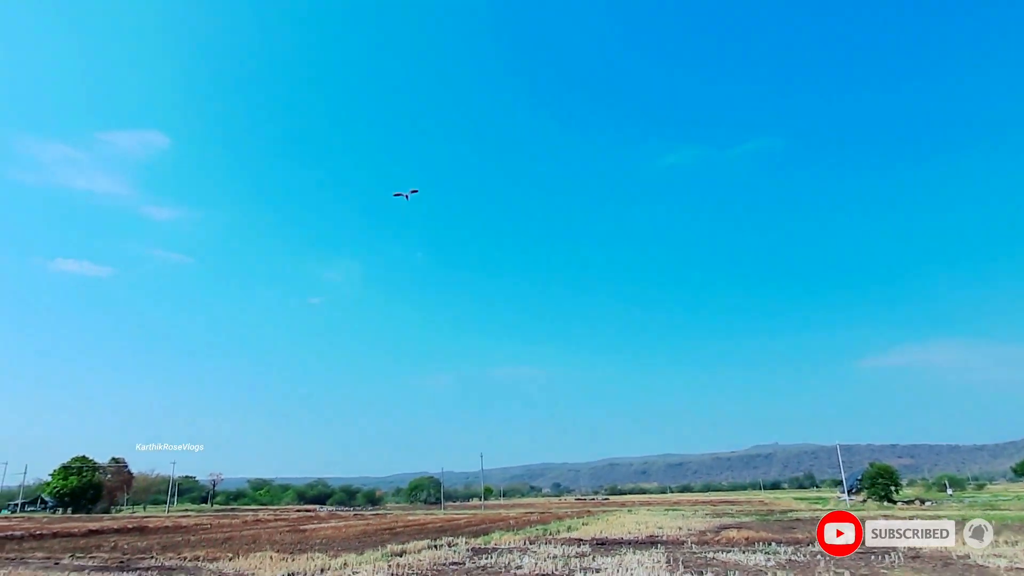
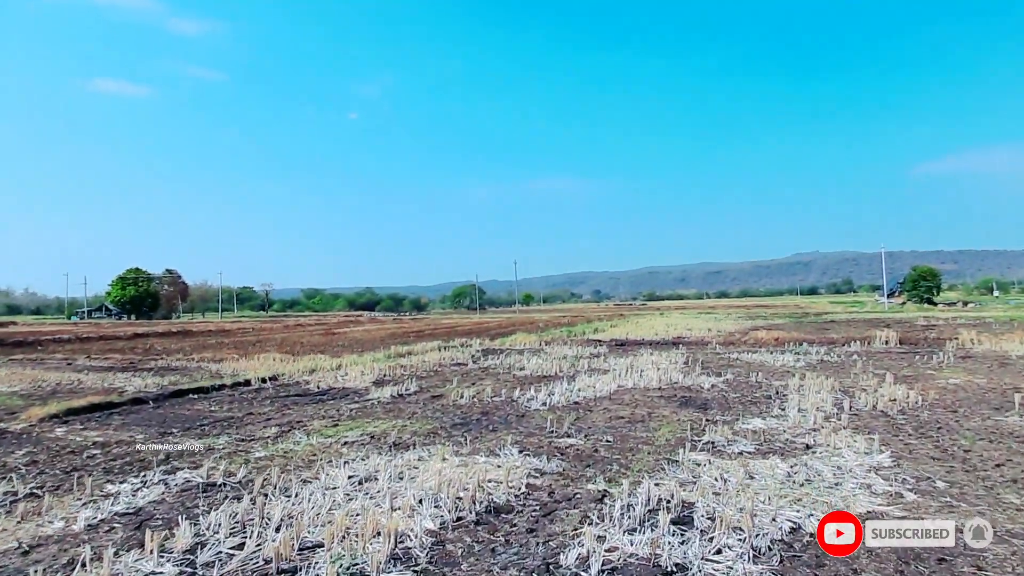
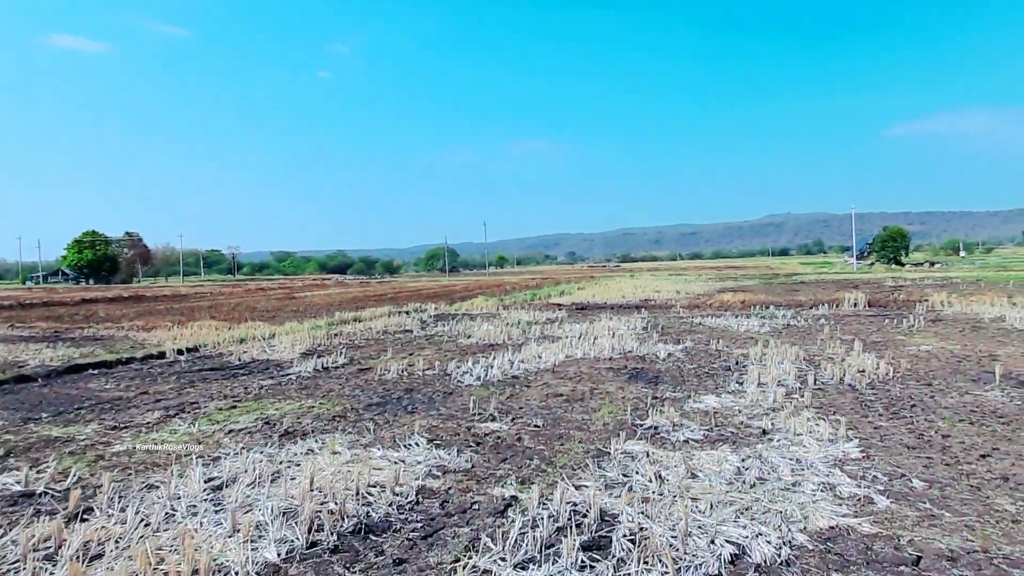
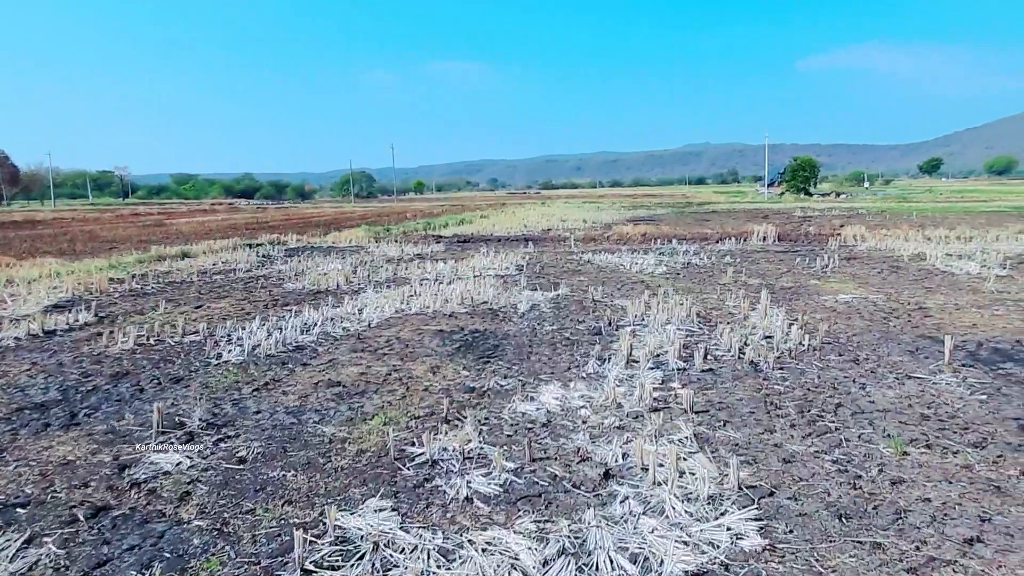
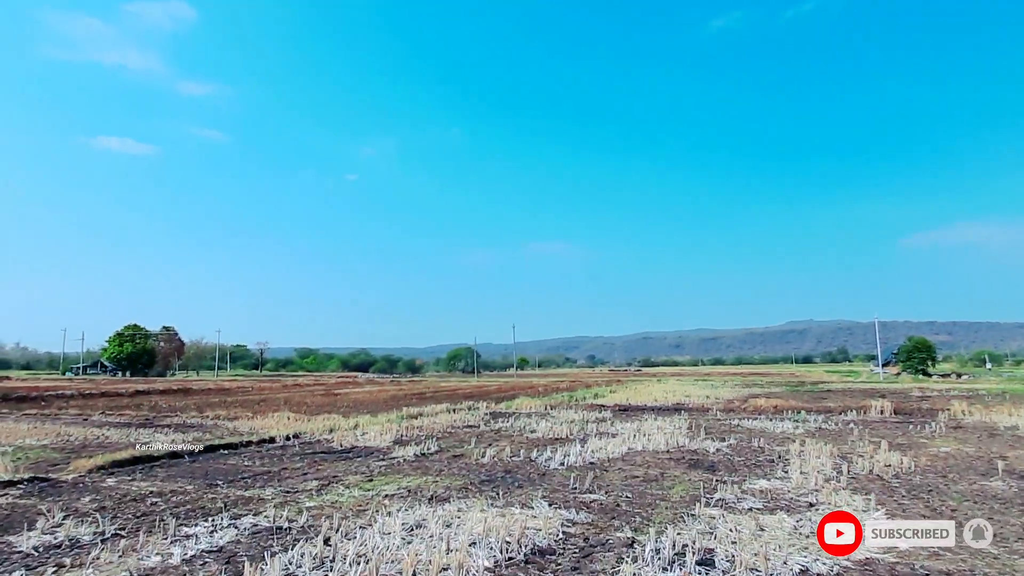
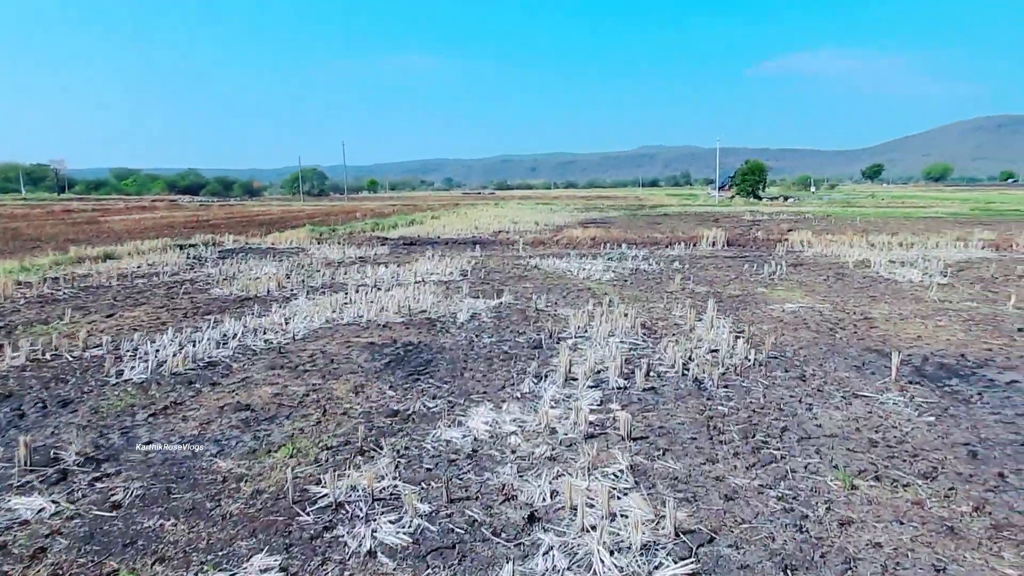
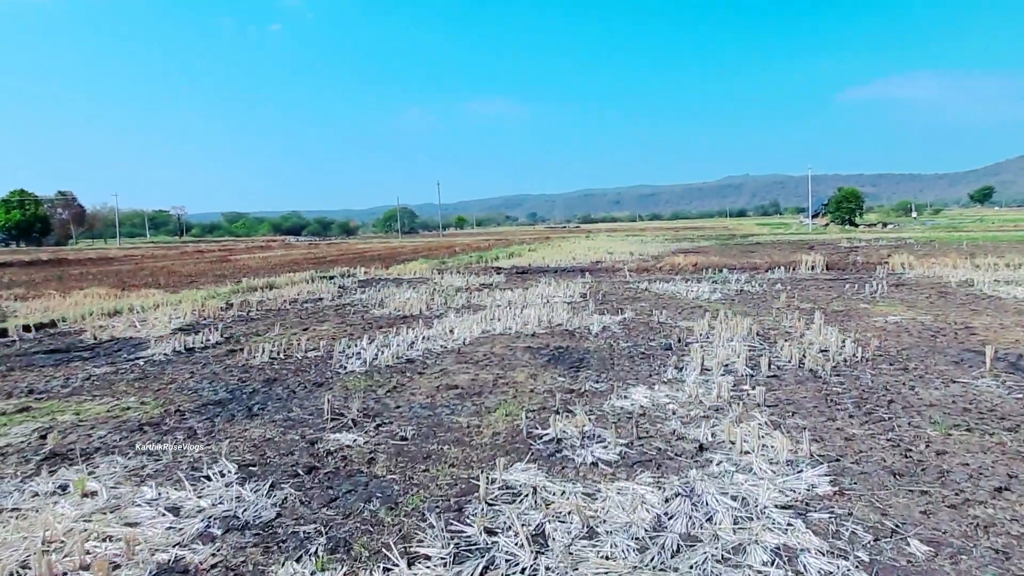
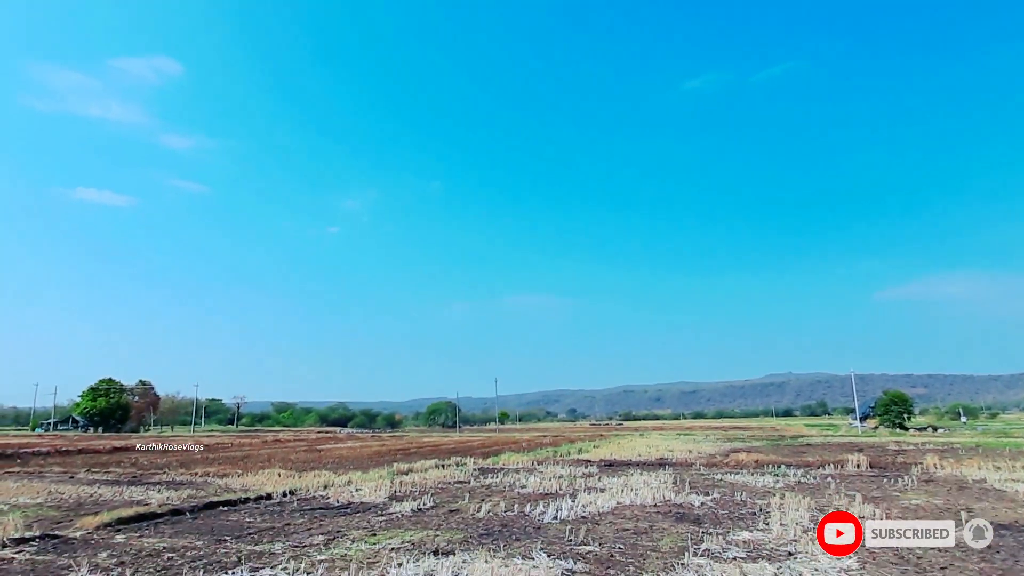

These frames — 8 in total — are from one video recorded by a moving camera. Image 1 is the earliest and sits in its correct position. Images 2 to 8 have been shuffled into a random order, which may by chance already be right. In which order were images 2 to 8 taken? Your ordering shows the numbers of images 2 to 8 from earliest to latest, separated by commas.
8, 5, 2, 3, 7, 4, 6
